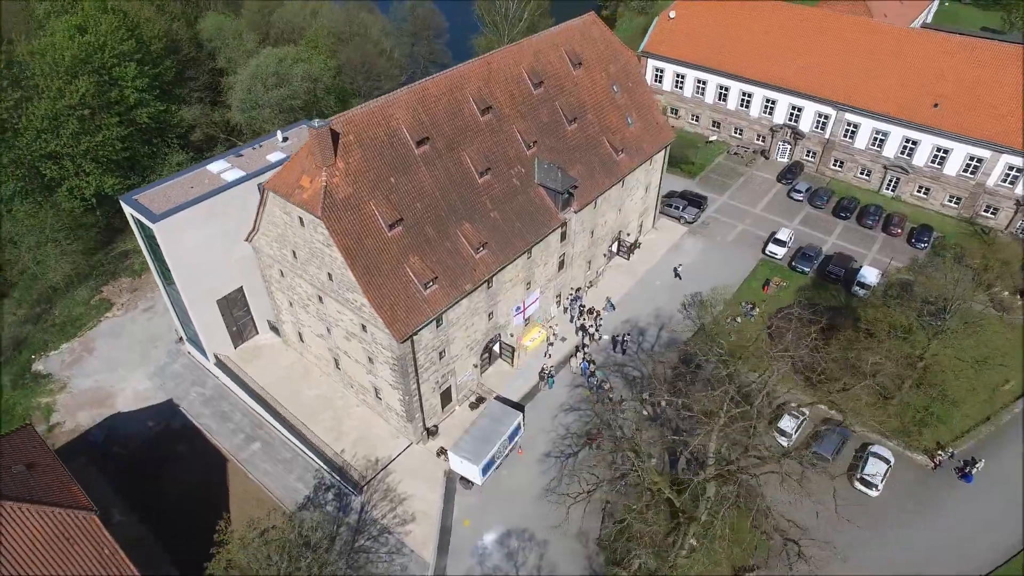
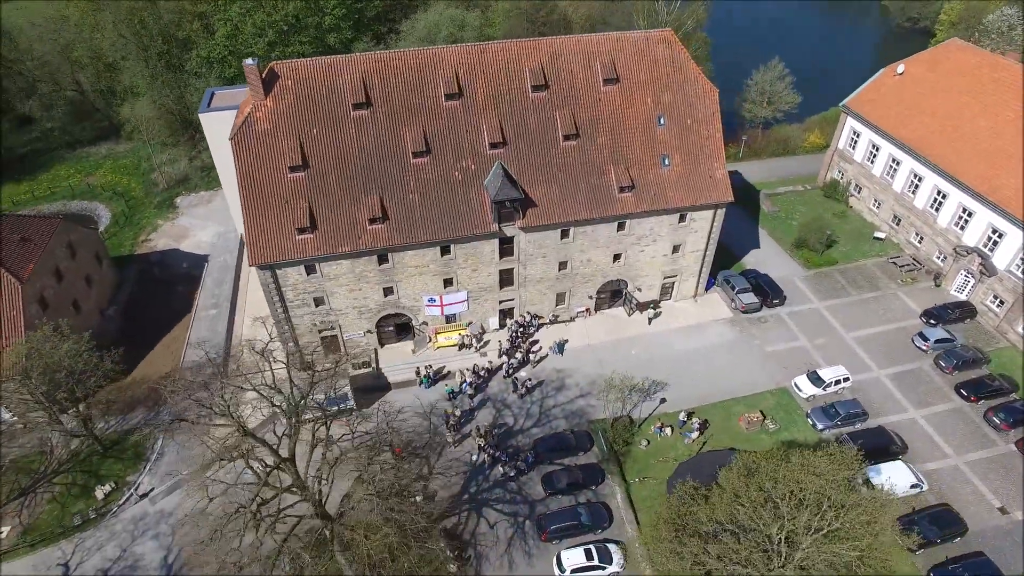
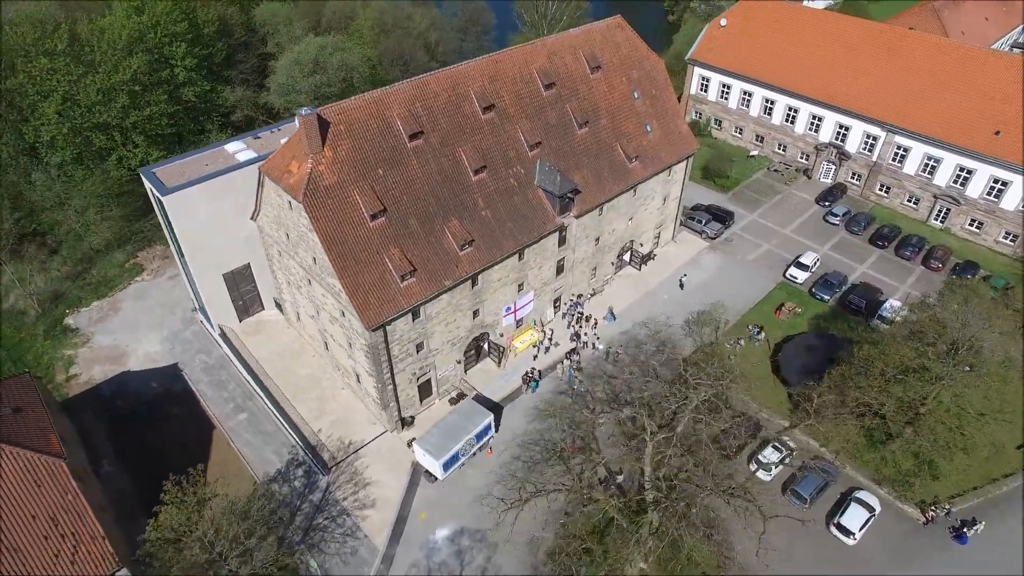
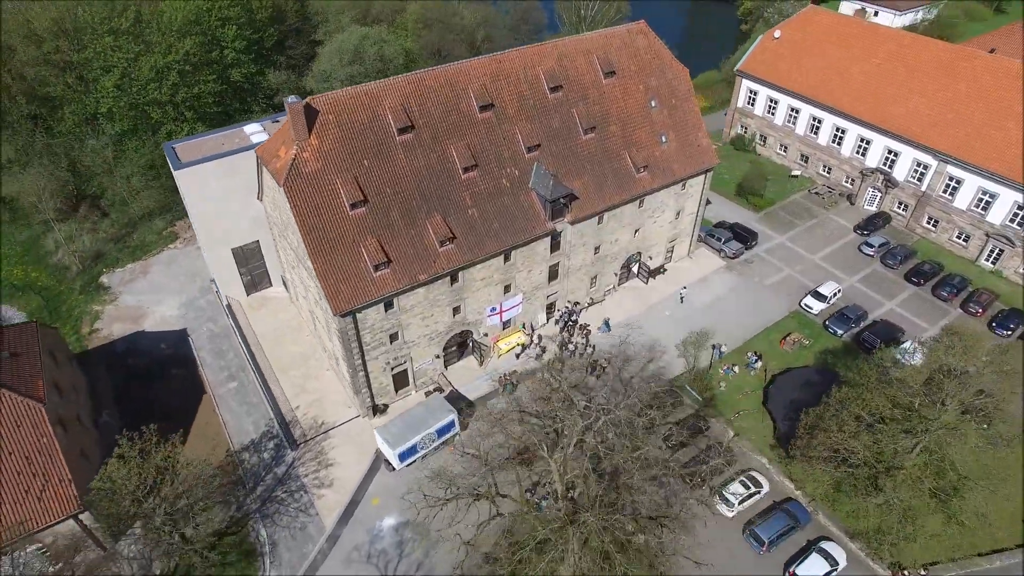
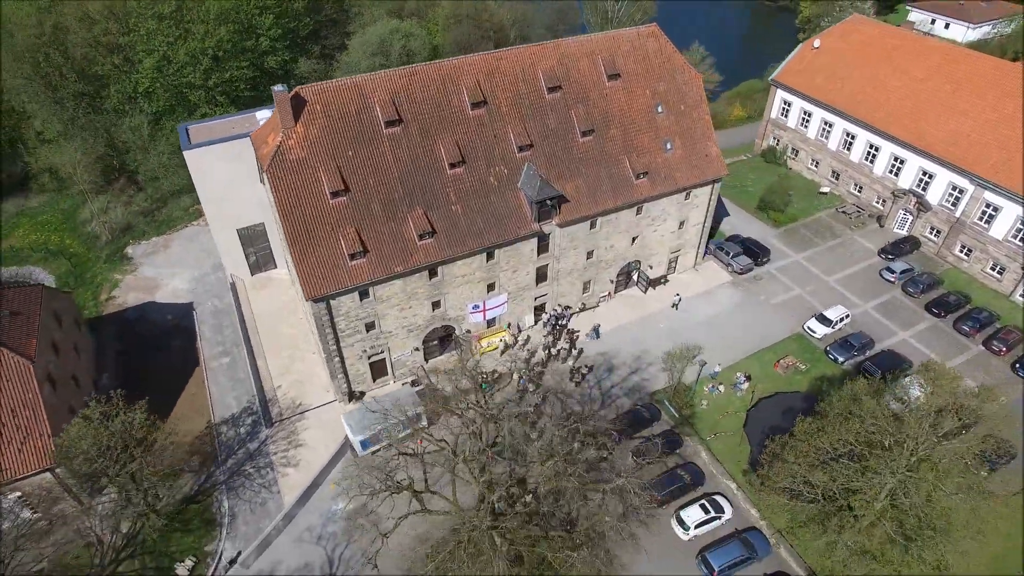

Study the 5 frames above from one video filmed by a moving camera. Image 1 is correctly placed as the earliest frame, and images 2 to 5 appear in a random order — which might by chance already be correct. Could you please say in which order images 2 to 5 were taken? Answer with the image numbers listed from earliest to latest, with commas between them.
3, 4, 5, 2
